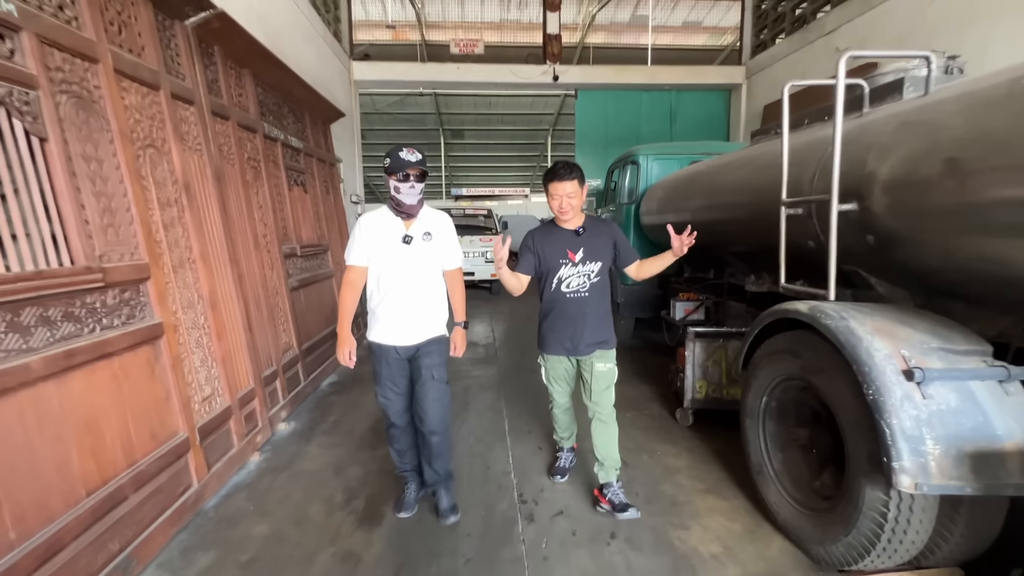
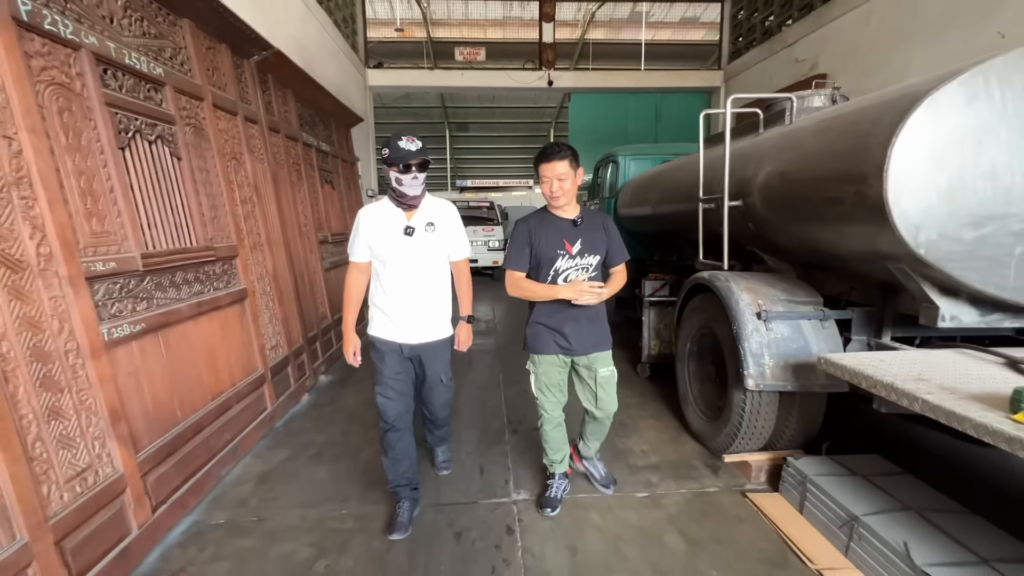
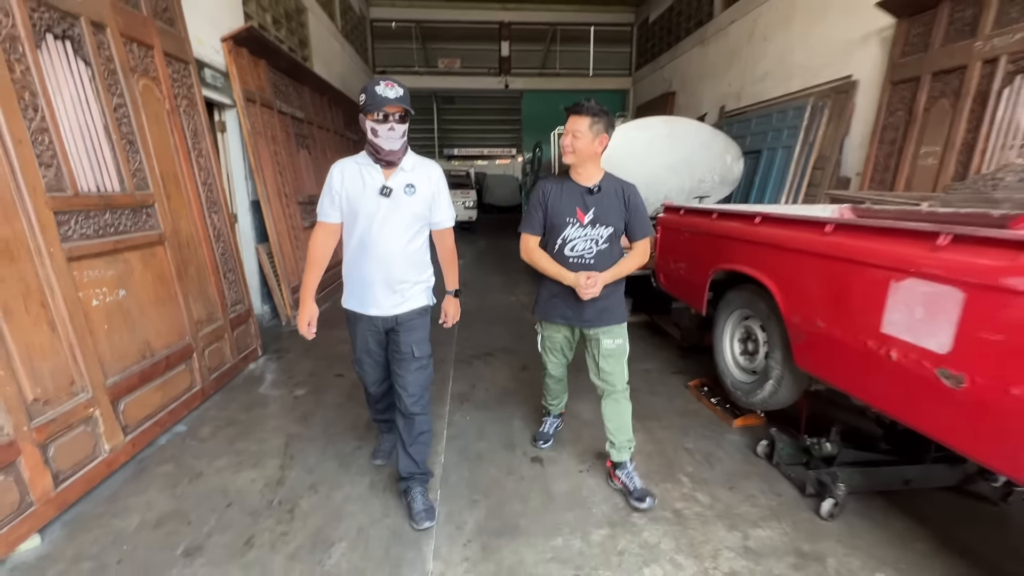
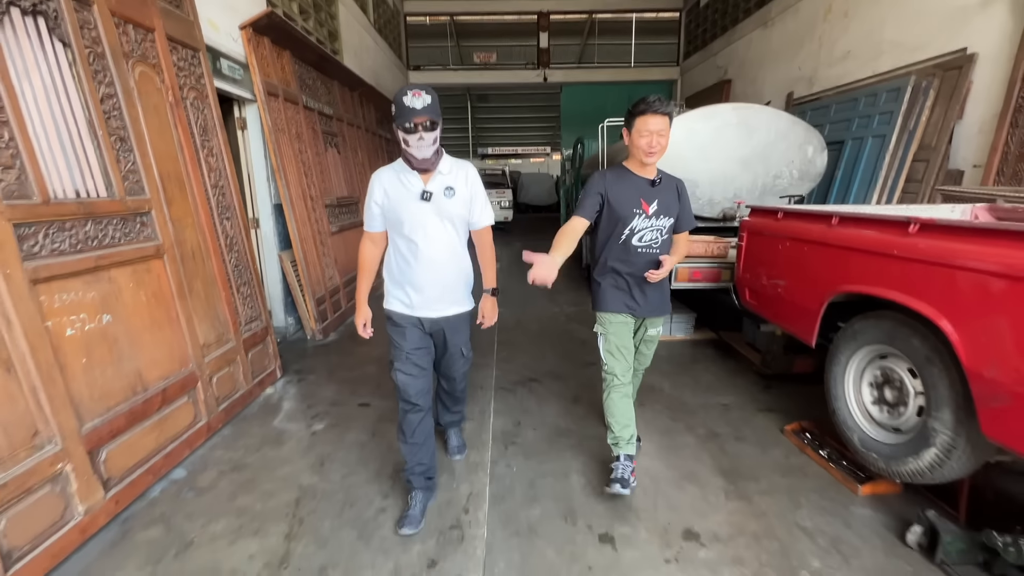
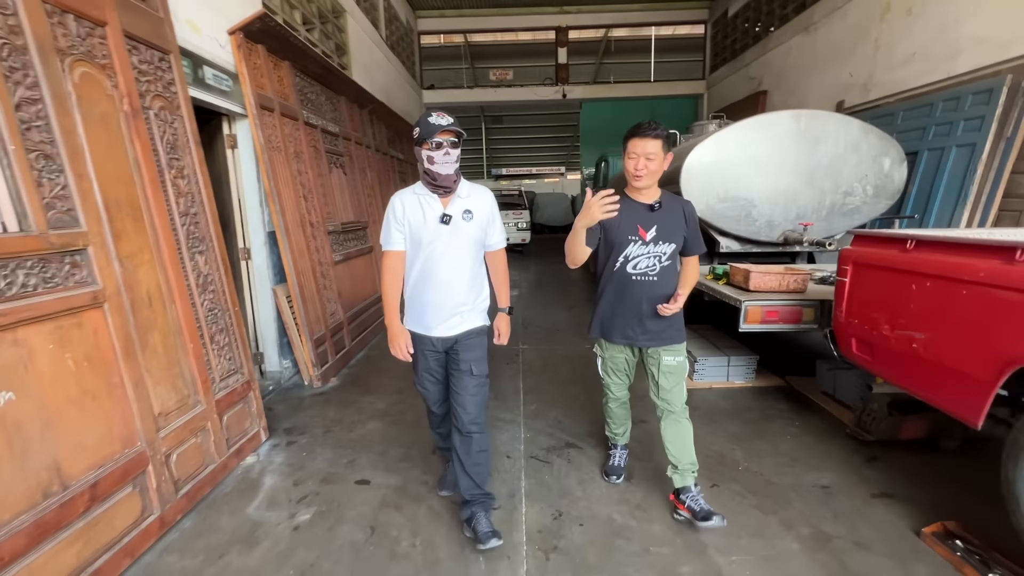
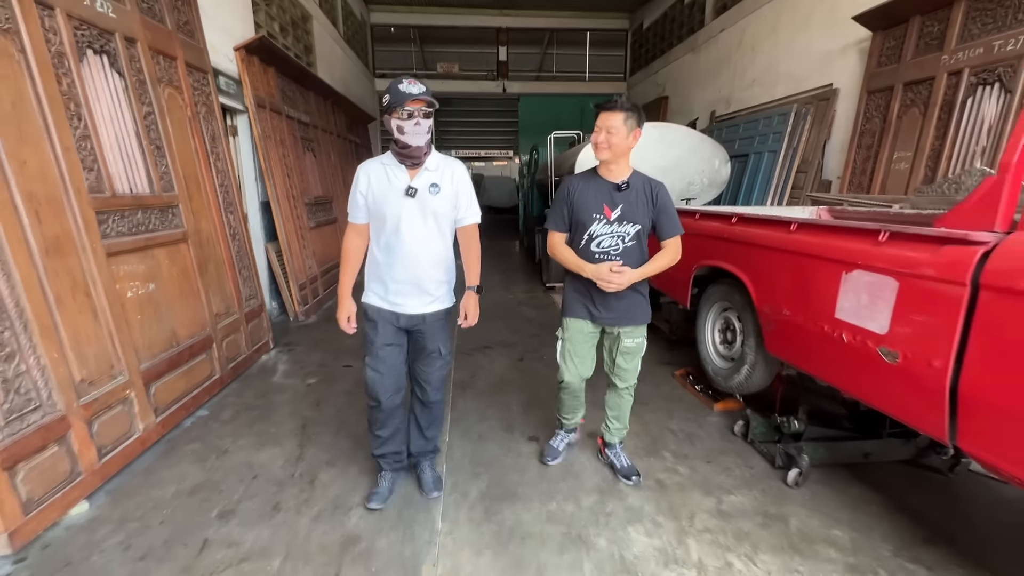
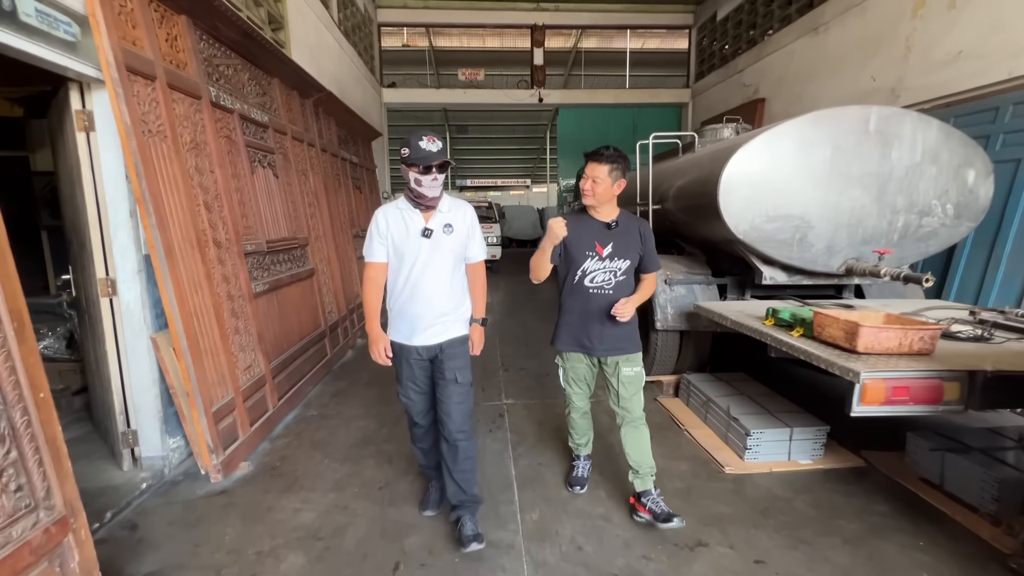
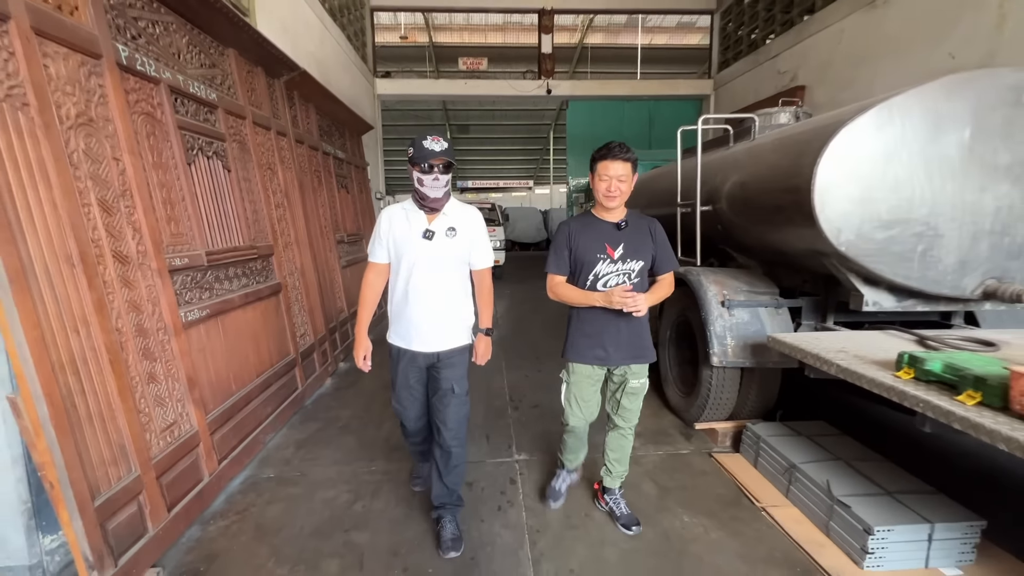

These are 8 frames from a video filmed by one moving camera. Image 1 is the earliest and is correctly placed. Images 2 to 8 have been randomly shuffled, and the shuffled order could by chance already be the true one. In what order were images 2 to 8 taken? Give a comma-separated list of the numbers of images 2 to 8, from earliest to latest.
2, 8, 7, 5, 4, 3, 6
